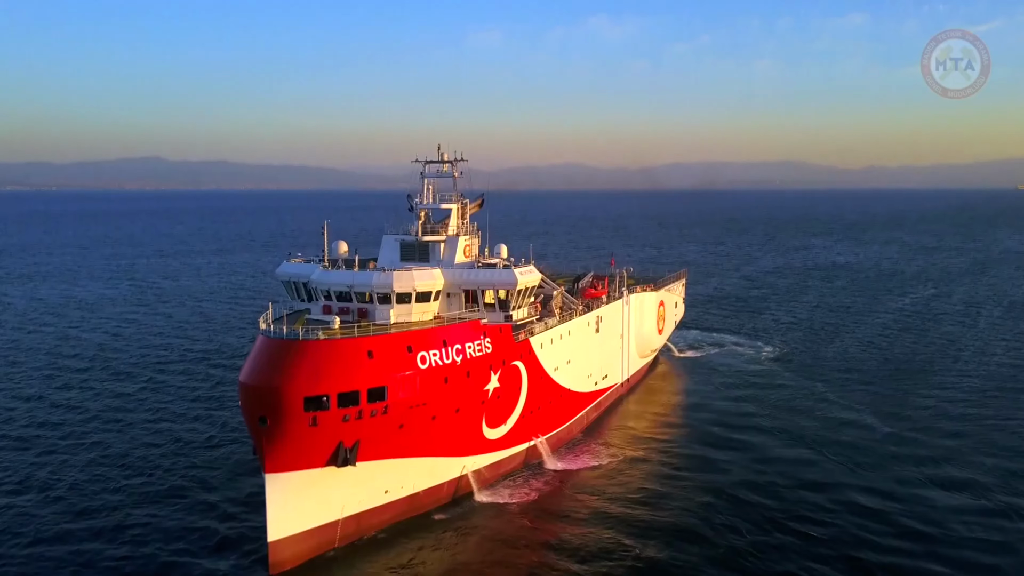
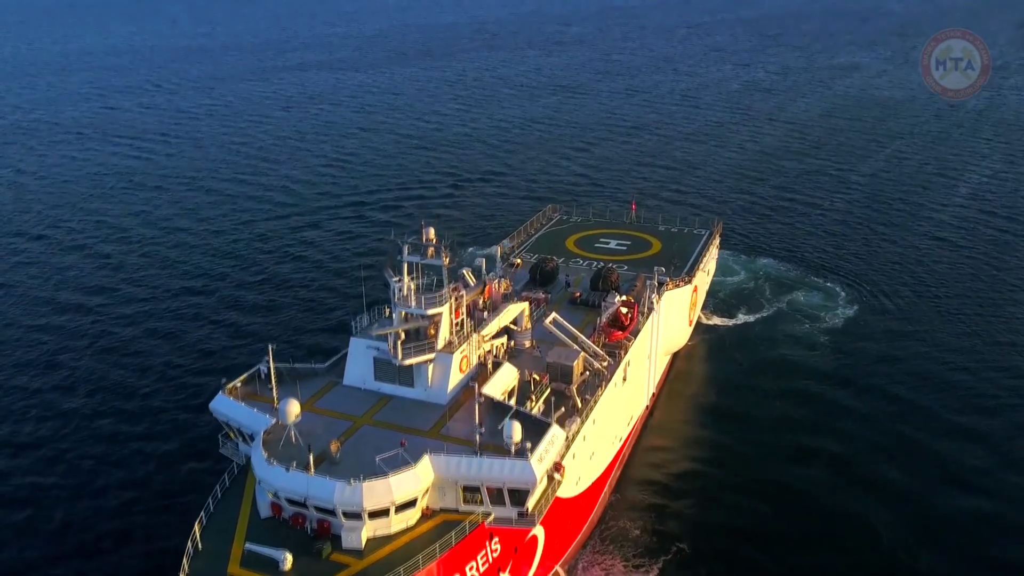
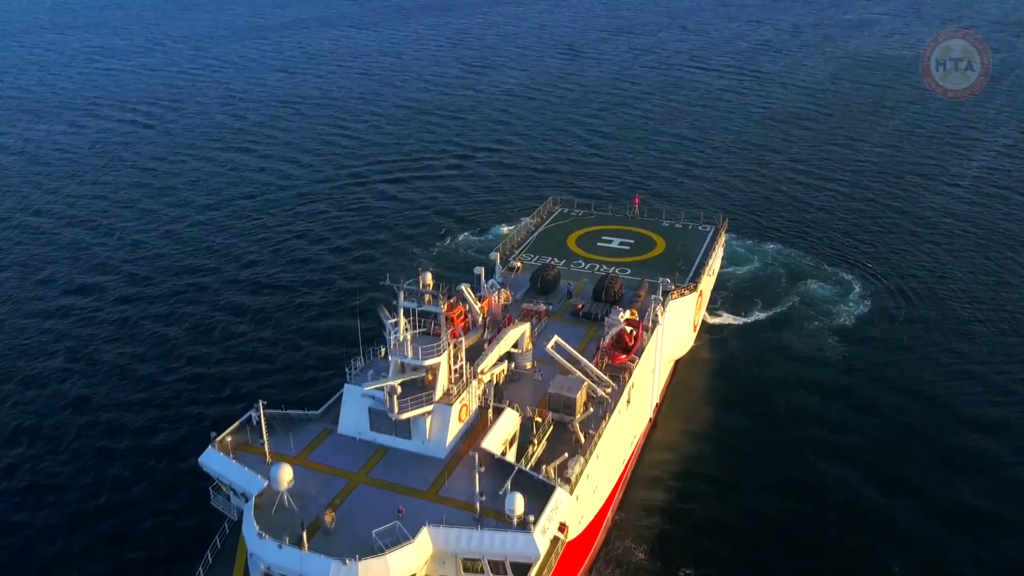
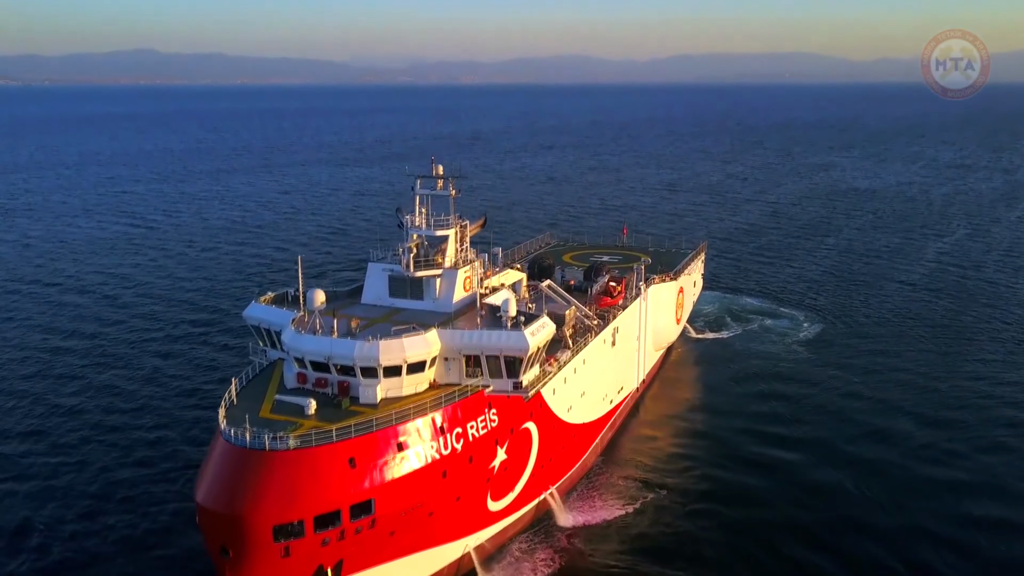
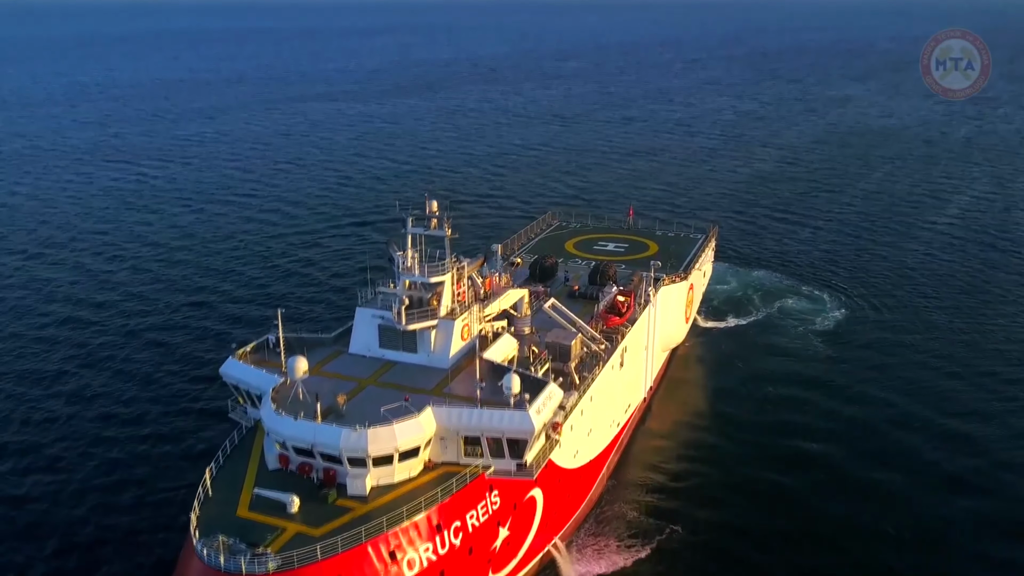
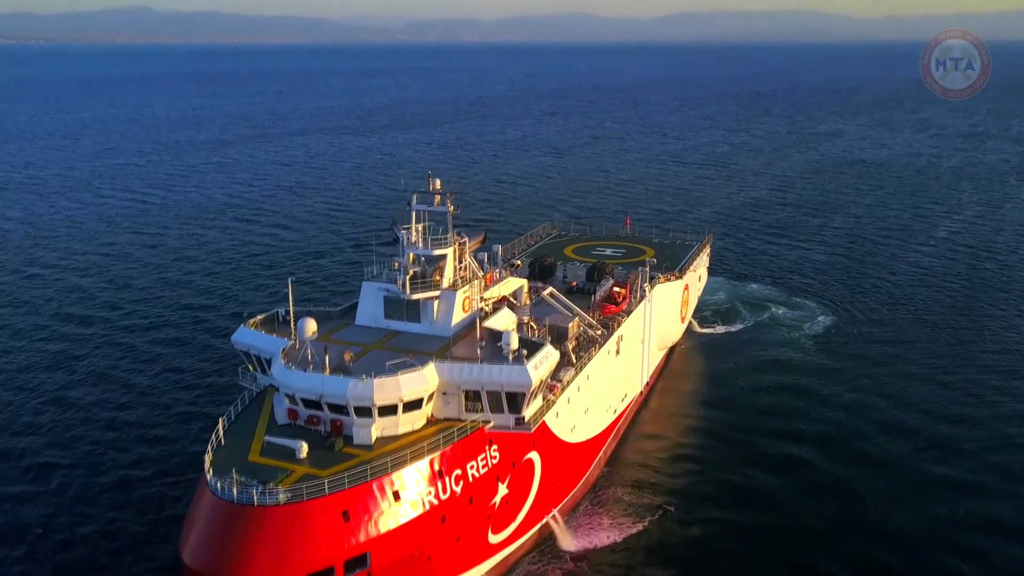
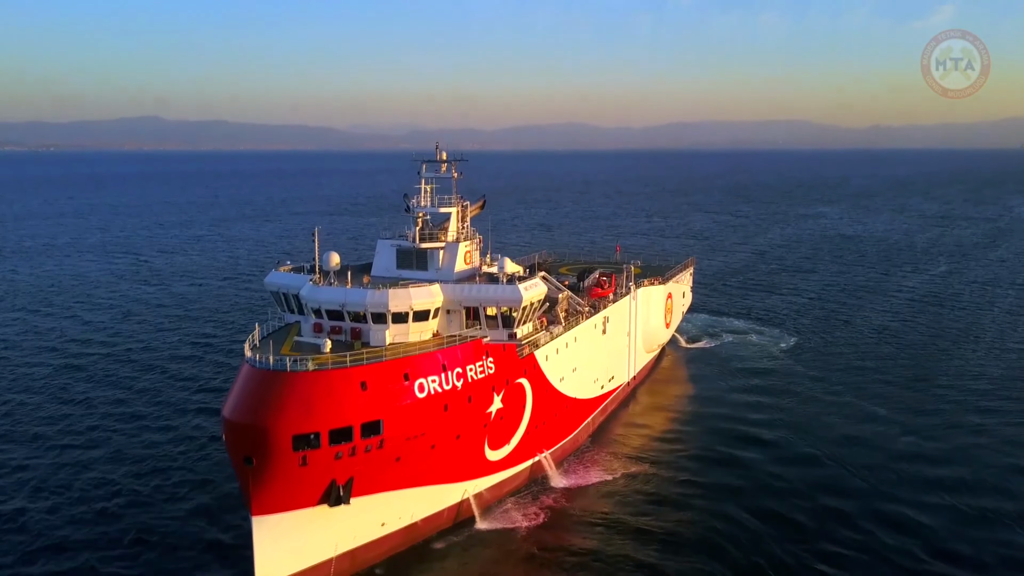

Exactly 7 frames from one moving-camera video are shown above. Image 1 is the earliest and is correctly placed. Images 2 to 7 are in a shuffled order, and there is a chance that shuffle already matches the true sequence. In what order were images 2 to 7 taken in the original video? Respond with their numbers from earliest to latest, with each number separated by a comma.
7, 4, 6, 5, 2, 3
